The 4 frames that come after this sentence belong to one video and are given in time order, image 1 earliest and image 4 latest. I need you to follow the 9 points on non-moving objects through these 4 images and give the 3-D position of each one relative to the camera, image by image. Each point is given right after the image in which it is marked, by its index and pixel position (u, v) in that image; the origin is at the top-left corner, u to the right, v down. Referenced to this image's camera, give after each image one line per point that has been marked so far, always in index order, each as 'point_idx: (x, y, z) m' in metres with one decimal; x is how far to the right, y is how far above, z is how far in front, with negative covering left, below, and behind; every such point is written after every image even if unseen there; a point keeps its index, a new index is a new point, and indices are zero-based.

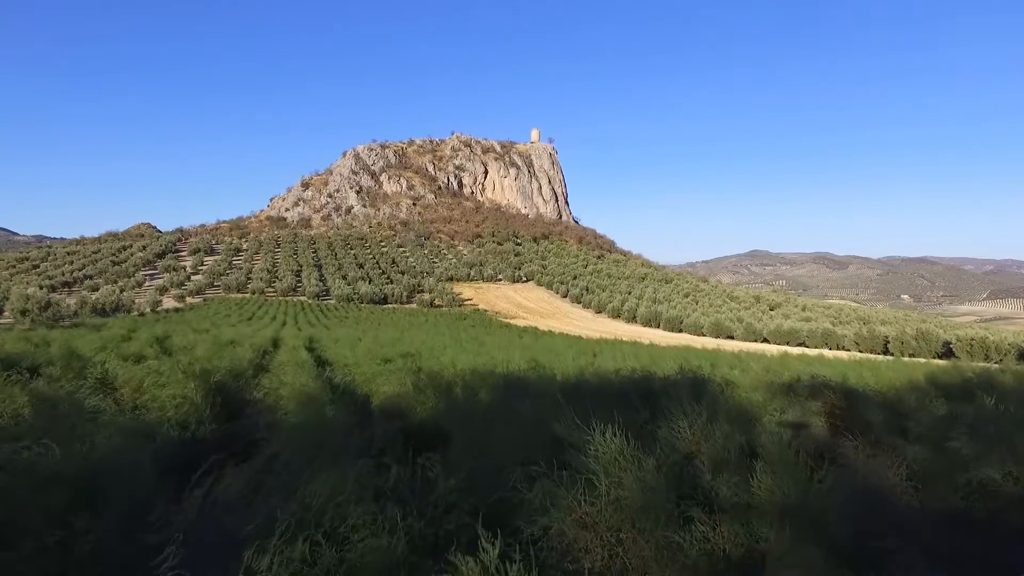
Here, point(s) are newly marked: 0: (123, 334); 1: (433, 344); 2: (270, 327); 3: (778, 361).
0: (-5.3, -0.6, +10.6) m
1: (-1.1, -0.8, +11.4) m
2: (-5.6, -0.9, +18.2) m
3: (+3.8, -1.0, +11.0) m
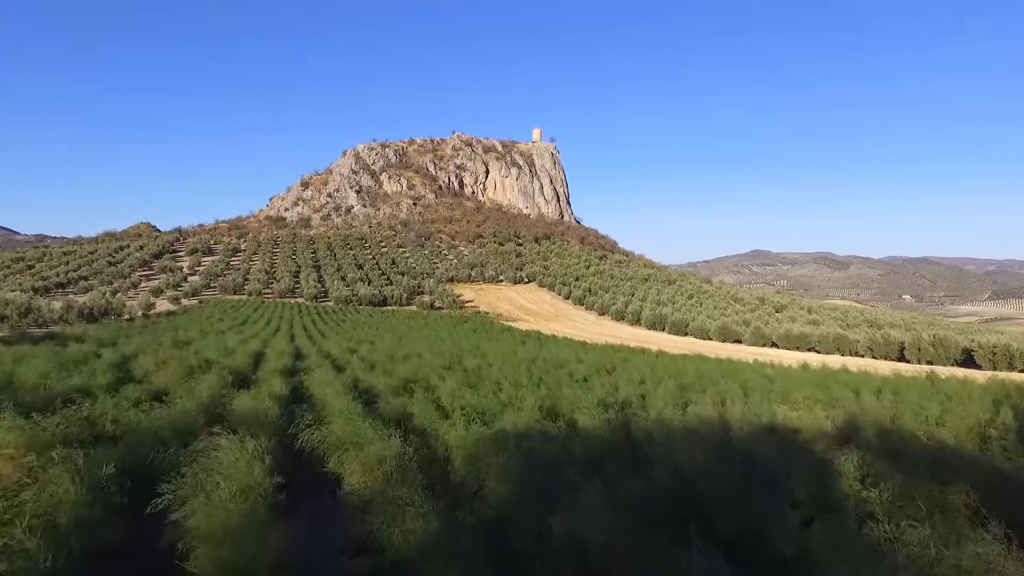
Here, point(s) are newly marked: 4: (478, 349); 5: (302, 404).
0: (-5.2, -0.8, +9.6) m
1: (-1.0, -1.0, +10.4) m
2: (-5.5, -1.1, +17.2) m
3: (+3.9, -1.2, +10.0) m
4: (-0.7, -1.3, +17.0) m
5: (-1.5, -0.8, +5.4) m
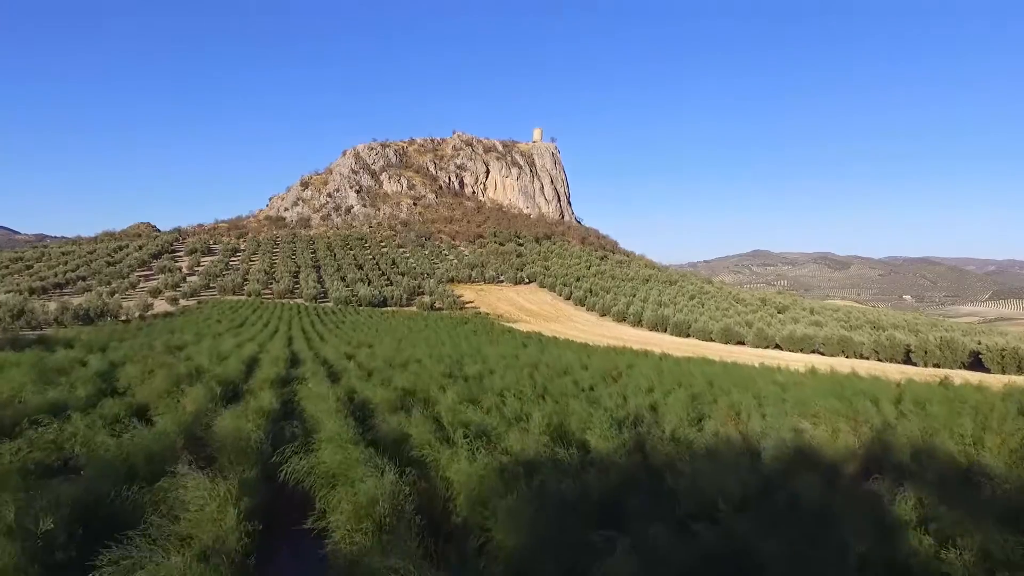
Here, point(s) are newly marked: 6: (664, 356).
0: (-5.2, -0.8, +9.3) m
1: (-1.0, -1.1, +10.1) m
2: (-5.5, -1.1, +16.9) m
3: (+4.0, -1.2, +9.7) m
4: (-0.7, -1.4, +16.6) m
5: (-1.4, -0.9, +5.1) m
6: (+3.7, -1.6, +19.0) m
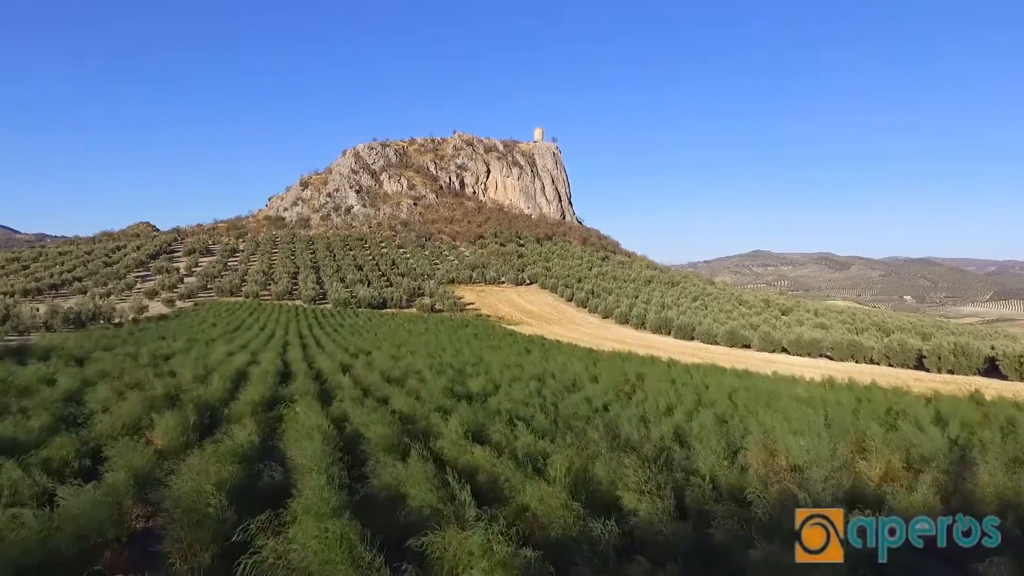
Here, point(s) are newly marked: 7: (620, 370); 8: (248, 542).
0: (-5.1, -0.9, +8.6) m
1: (-0.9, -1.2, +9.4) m
2: (-5.4, -1.2, +16.2) m
3: (+4.0, -1.4, +9.0) m
4: (-0.6, -1.5, +15.9) m
5: (-1.3, -1.0, +4.4) m
6: (+3.8, -1.8, +18.3) m
7: (+2.1, -1.6, +14.8) m
8: (-1.1, -1.1, +3.4) m
